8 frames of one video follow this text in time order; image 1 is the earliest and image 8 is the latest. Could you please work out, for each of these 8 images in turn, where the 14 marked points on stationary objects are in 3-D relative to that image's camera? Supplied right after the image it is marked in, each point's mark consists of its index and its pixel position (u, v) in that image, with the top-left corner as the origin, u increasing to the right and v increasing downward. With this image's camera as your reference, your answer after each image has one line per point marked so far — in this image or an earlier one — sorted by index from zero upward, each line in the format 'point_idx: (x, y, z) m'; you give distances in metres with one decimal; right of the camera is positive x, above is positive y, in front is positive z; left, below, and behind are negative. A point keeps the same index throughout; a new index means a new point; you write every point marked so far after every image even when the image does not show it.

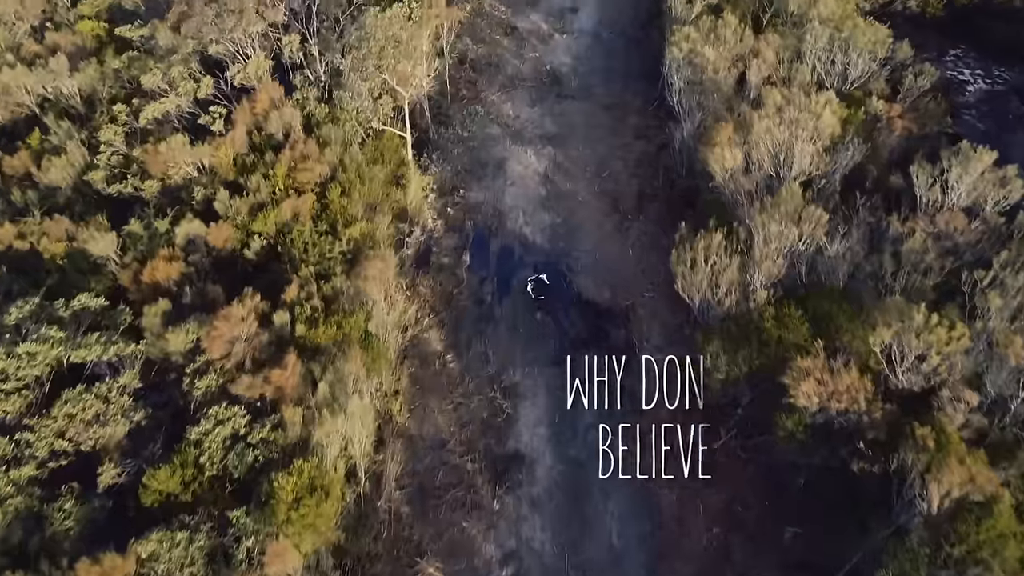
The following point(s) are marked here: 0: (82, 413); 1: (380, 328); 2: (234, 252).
0: (-9.6, -2.9, +16.0) m
1: (-3.4, -1.1, +18.6) m
2: (-7.5, +1.0, +19.6) m
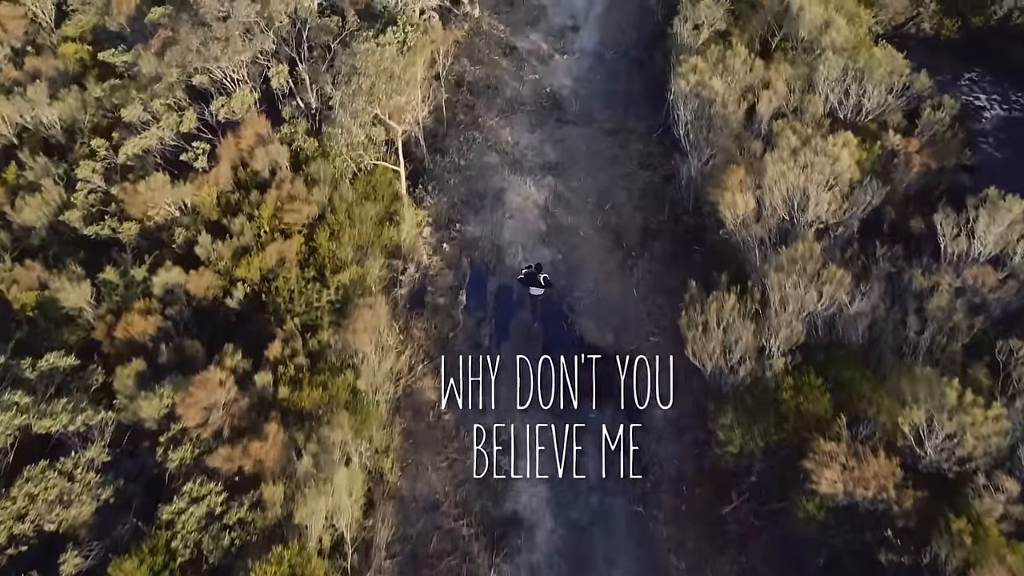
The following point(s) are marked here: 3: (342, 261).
0: (-9.6, -4.2, +14.9) m
1: (-3.5, -2.4, +17.6) m
2: (-7.6, -0.3, +18.5) m
3: (-4.5, +0.7, +19.4) m
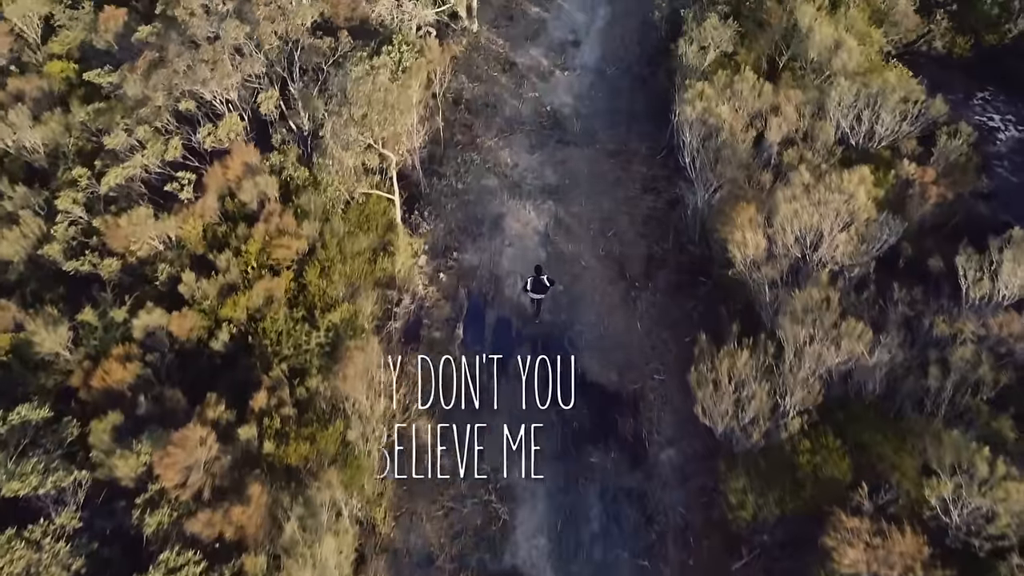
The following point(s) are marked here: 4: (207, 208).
0: (-9.7, -5.2, +14.0) m
1: (-3.5, -3.4, +16.7) m
2: (-7.6, -1.3, +17.6) m
3: (-4.6, -0.3, +18.5) m
4: (-8.3, +2.2, +19.7) m
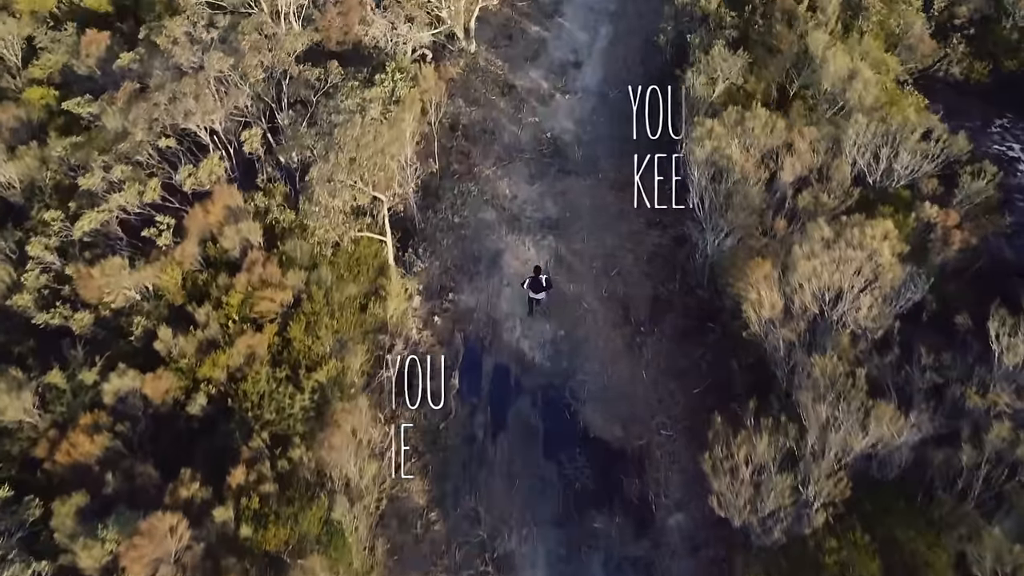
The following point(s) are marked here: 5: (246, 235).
0: (-9.7, -6.5, +12.9) m
1: (-3.5, -4.8, +15.6) m
2: (-7.7, -2.7, +16.5) m
3: (-4.6, -1.6, +17.4) m
4: (-8.4, +0.8, +18.5) m
5: (-6.9, +1.4, +18.7) m
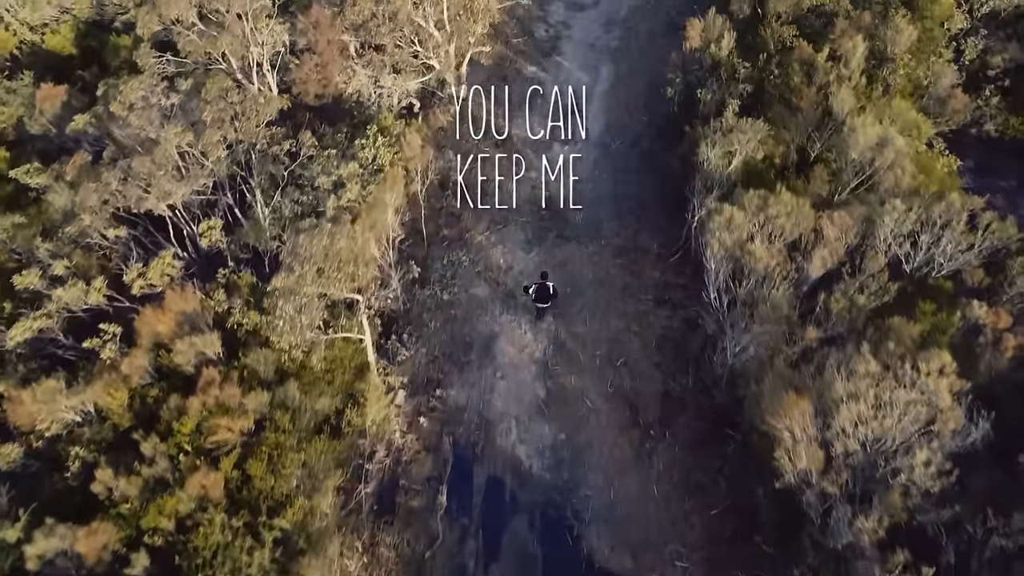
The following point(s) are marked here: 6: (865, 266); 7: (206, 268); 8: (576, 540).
0: (-9.8, -9.2, +10.6) m
1: (-3.6, -7.4, +13.3) m
2: (-7.8, -5.3, +14.2) m
3: (-4.7, -4.3, +15.1) m
4: (-8.5, -1.9, +16.2) m
5: (-7.0, -1.3, +16.4) m
6: (+8.8, +0.5, +17.9) m
7: (-8.3, +0.7, +19.9) m
8: (+1.6, -6.1, +17.8) m
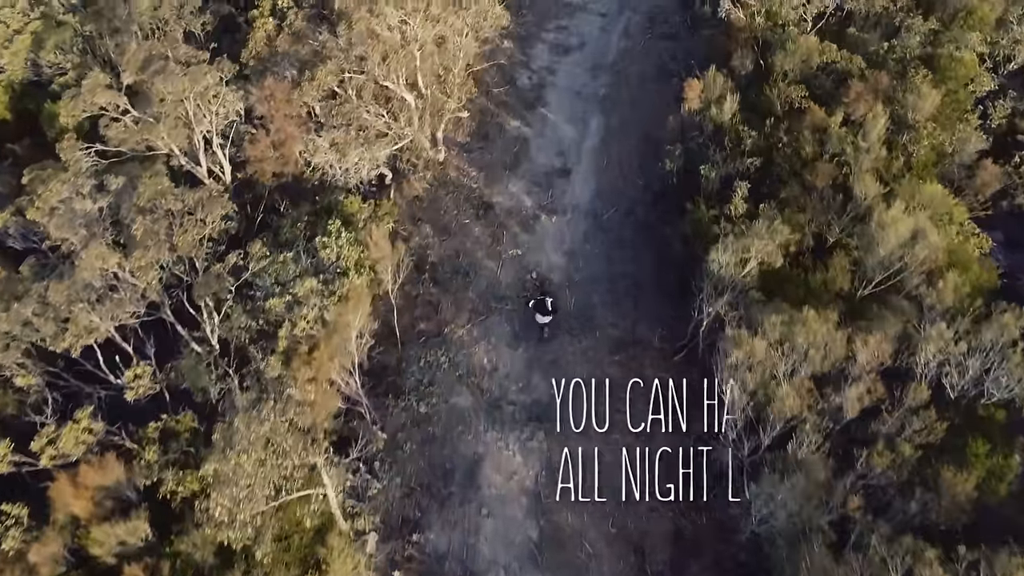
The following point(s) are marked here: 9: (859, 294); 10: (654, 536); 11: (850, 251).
0: (-9.8, -12.5, +7.8) m
1: (-3.7, -10.6, +10.6) m
2: (-7.9, -8.6, +11.4) m
3: (-4.9, -7.5, +12.4) m
4: (-8.7, -5.1, +13.4) m
5: (-7.3, -4.6, +13.6) m
6: (+8.4, -2.4, +15.4) m
7: (-8.6, -2.6, +17.1) m
8: (+1.4, -9.2, +15.2) m
9: (+9.3, -0.1, +19.5) m
10: (+3.5, -6.0, +17.4) m
11: (+9.2, +0.9, +19.8) m
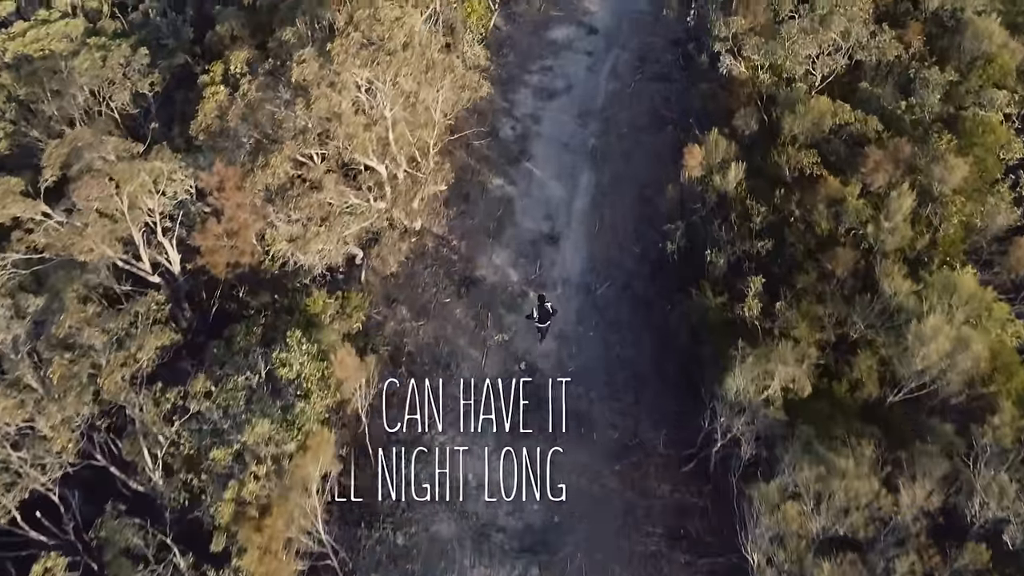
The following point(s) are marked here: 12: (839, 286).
0: (-9.6, -15.6, +5.2) m
1: (-3.7, -13.5, +8.1) m
2: (-7.9, -11.6, +8.9) m
3: (-5.0, -10.4, +9.9) m
4: (-8.8, -8.1, +10.9) m
5: (-7.4, -7.5, +11.1) m
6: (+8.2, -5.0, +13.2) m
7: (-8.8, -5.6, +14.6) m
8: (+1.3, -12.0, +12.8) m
9: (+9.0, -2.8, +17.3) m
10: (+3.3, -8.7, +15.1) m
11: (+8.9, -1.7, +17.5) m
12: (+8.5, +0.1, +18.9) m
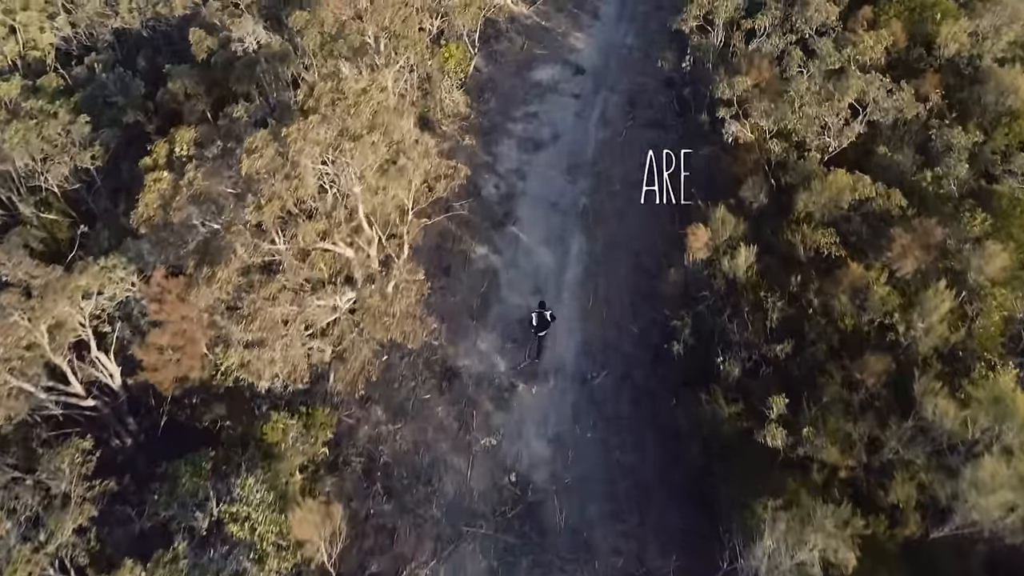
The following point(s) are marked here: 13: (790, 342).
0: (-9.3, -18.5, +2.7) m
1: (-3.5, -16.3, +5.7) m
2: (-7.8, -14.5, +6.4) m
3: (-4.9, -13.2, +7.4) m
4: (-8.8, -11.1, +8.4) m
5: (-7.4, -10.4, +8.6) m
6: (+8.2, -7.6, +11.0) m
7: (-8.9, -8.5, +12.0) m
8: (+1.4, -14.7, +10.5) m
9: (+8.8, -5.3, +15.1) m
10: (+3.3, -11.4, +12.8) m
11: (+8.6, -4.3, +15.3) m
12: (+8.2, -2.5, +16.7) m
13: (+6.9, -1.3, +17.9) m
